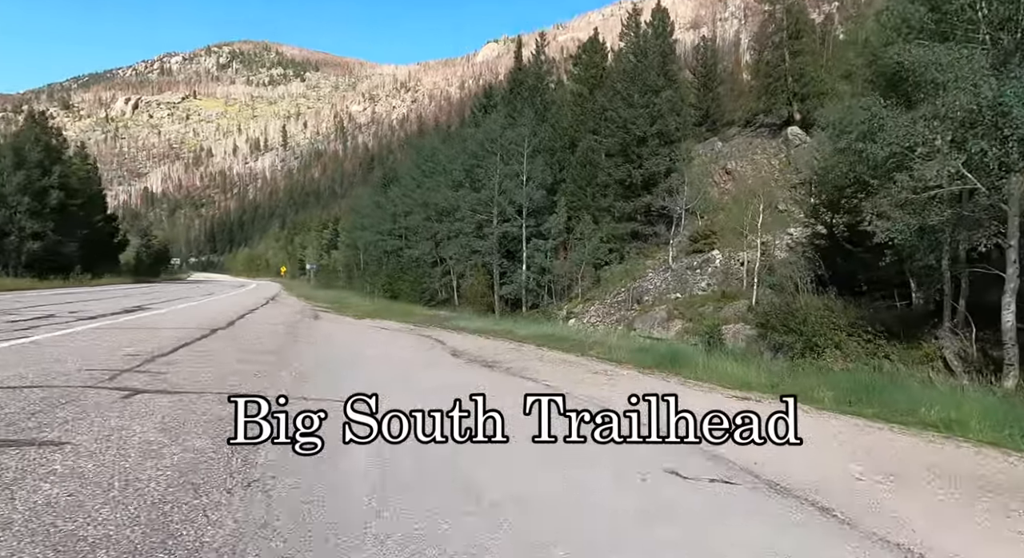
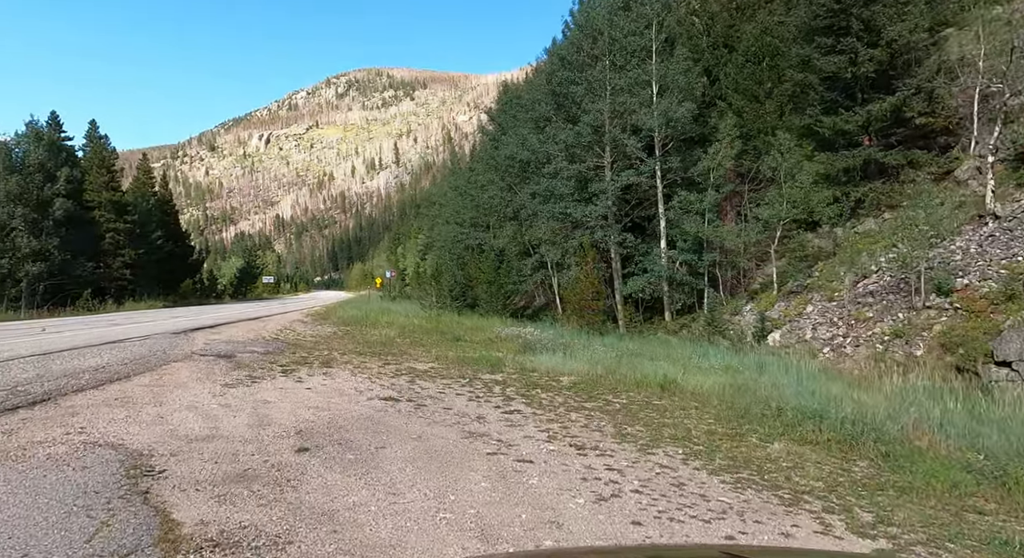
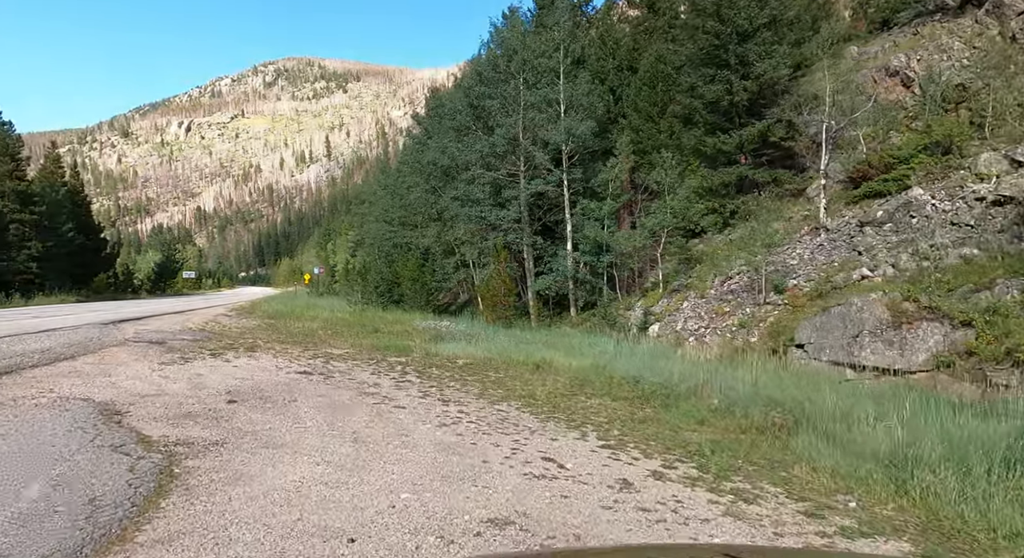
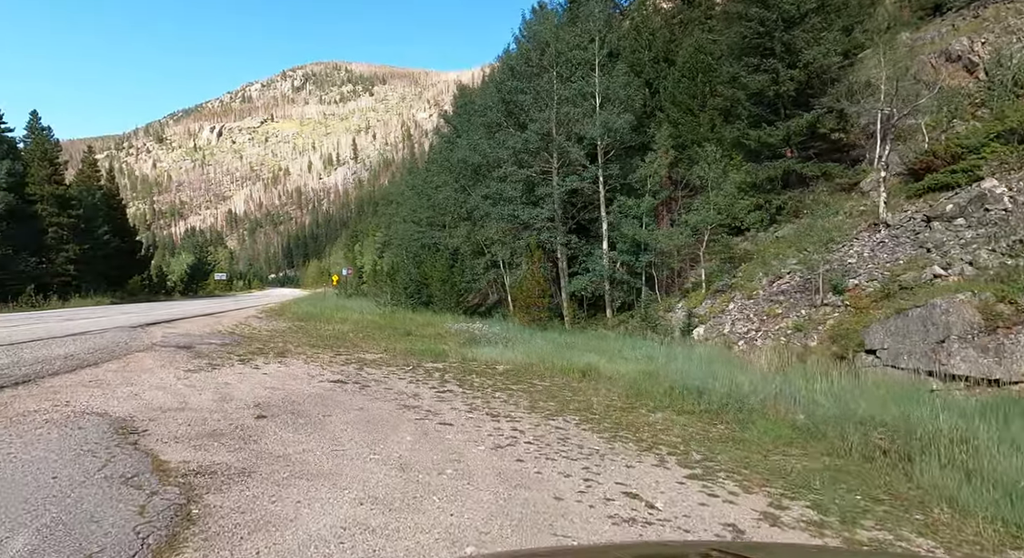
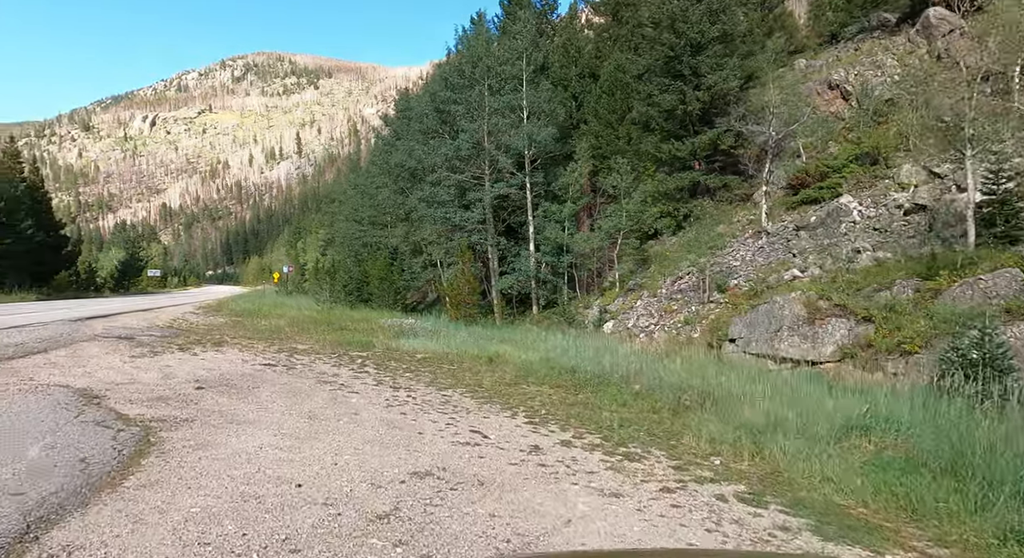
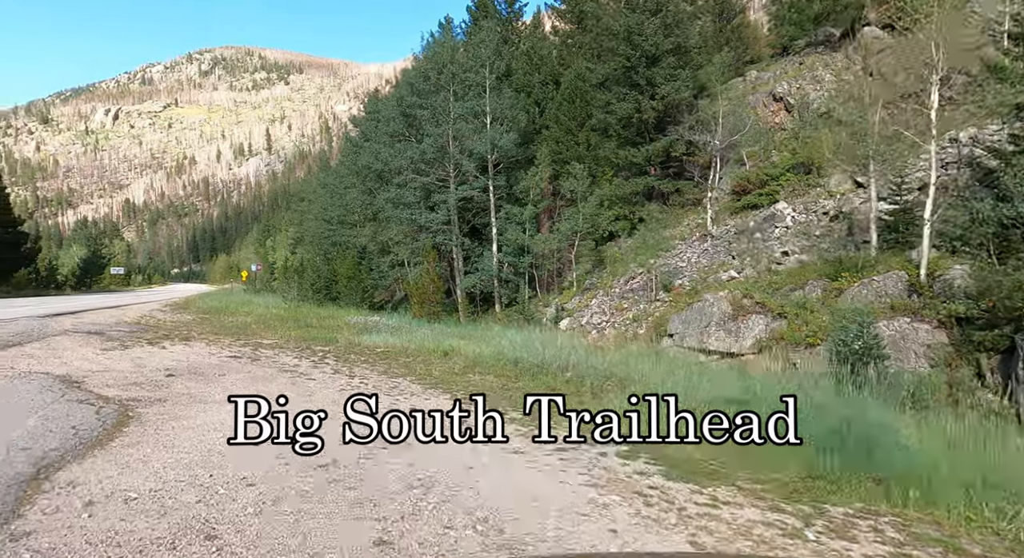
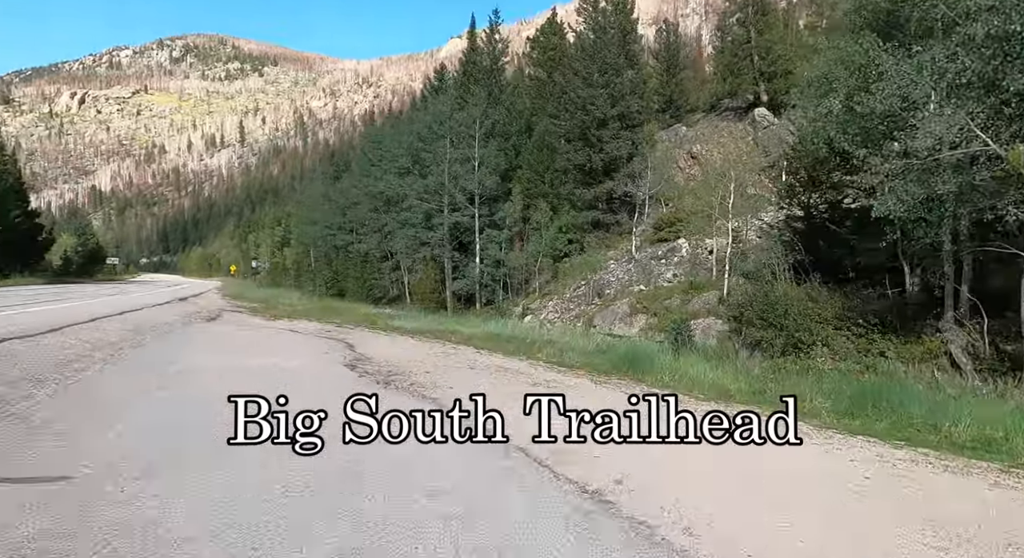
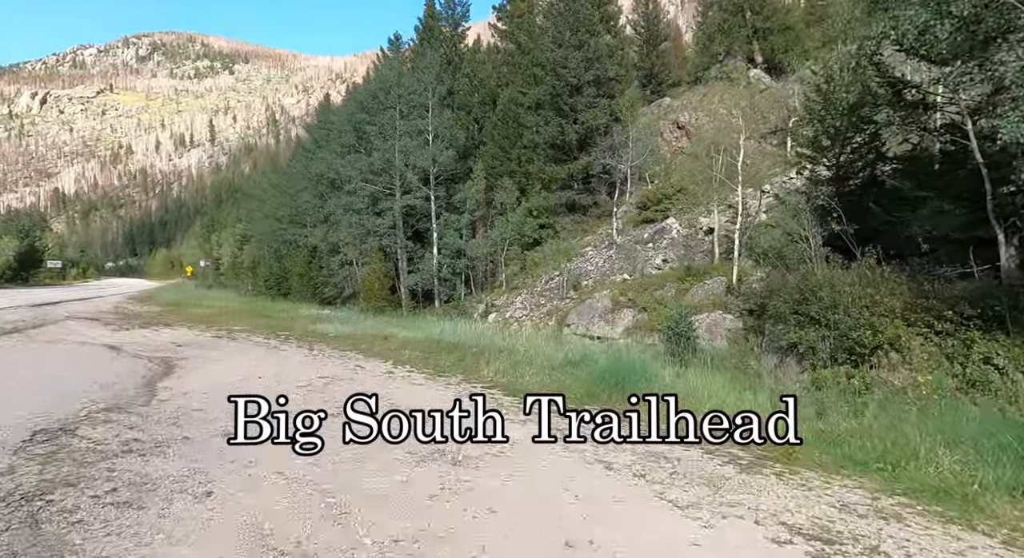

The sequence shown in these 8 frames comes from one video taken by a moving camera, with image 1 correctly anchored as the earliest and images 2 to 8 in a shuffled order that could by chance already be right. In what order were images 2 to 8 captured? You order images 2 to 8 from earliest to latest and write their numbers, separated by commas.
7, 8, 6, 5, 3, 4, 2
